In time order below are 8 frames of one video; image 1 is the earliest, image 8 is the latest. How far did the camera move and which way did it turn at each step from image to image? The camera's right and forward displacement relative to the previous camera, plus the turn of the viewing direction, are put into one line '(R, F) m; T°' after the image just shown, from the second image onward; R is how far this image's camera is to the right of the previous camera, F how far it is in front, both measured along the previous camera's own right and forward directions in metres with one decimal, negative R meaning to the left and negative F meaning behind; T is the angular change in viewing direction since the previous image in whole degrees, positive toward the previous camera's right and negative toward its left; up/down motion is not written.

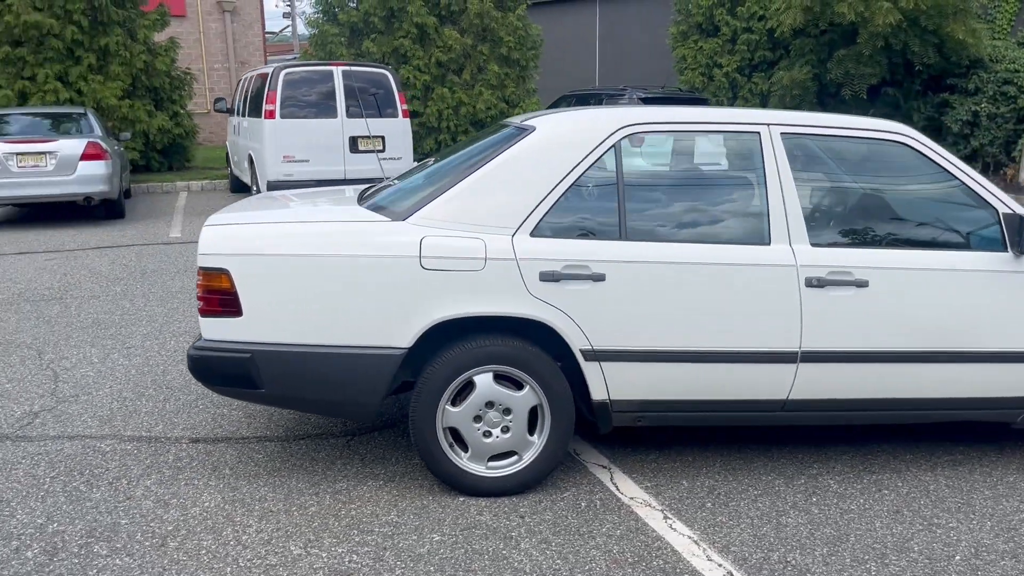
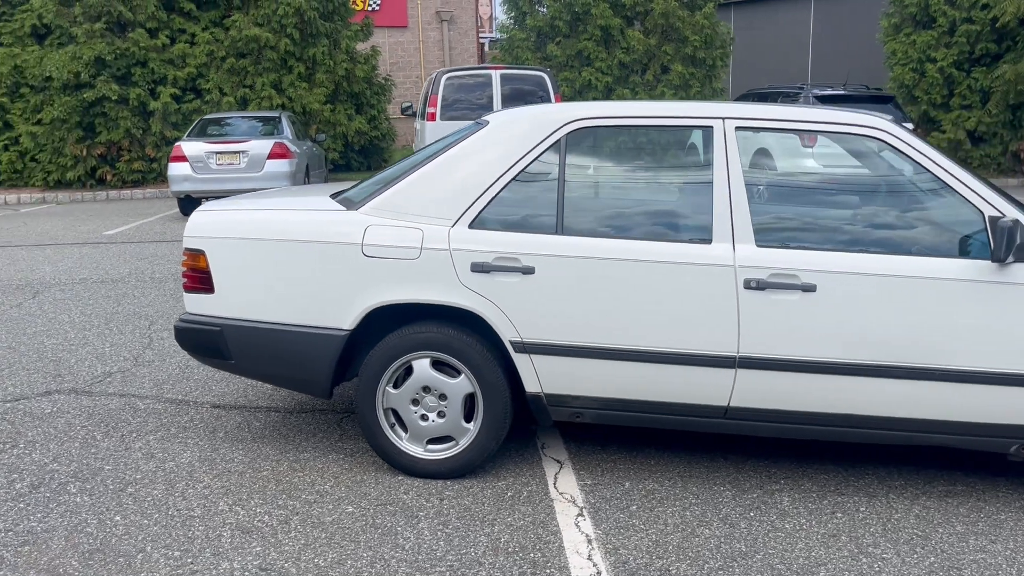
(+1.3, +0.1) m; -15°
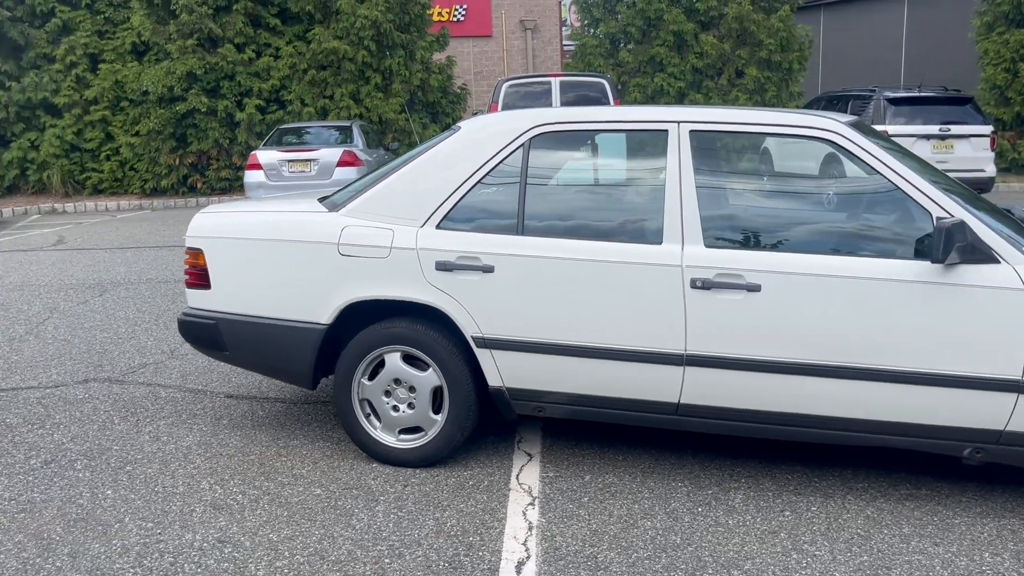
(+0.6, -0.1) m; -6°
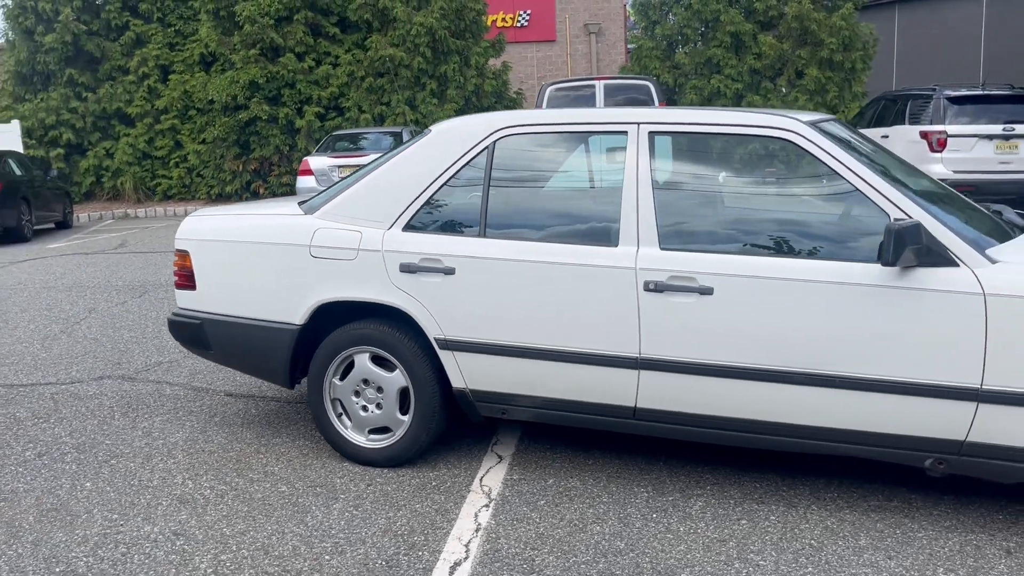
(+0.5, 0.0) m; -5°
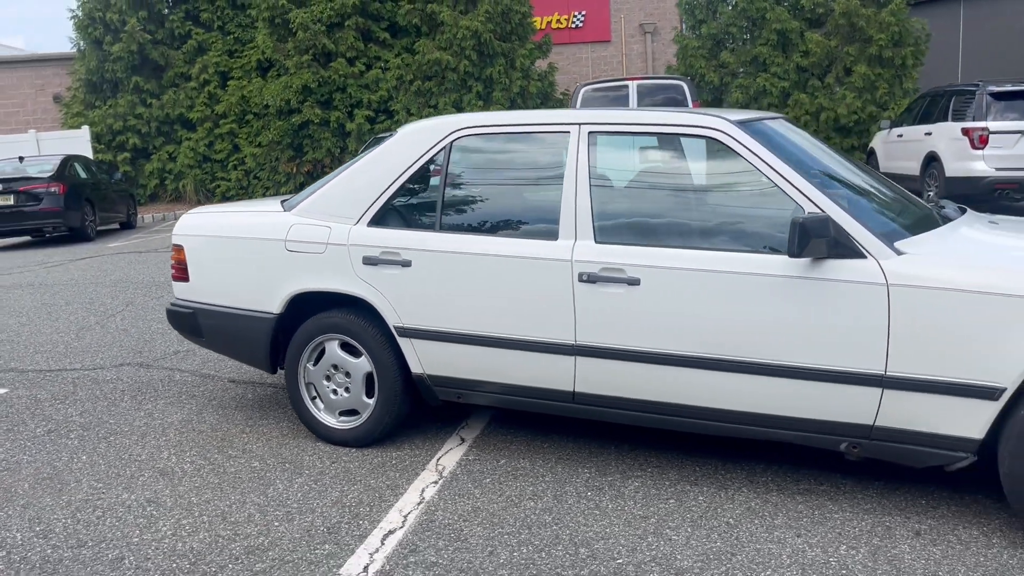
(+0.6, -0.2) m; -4°
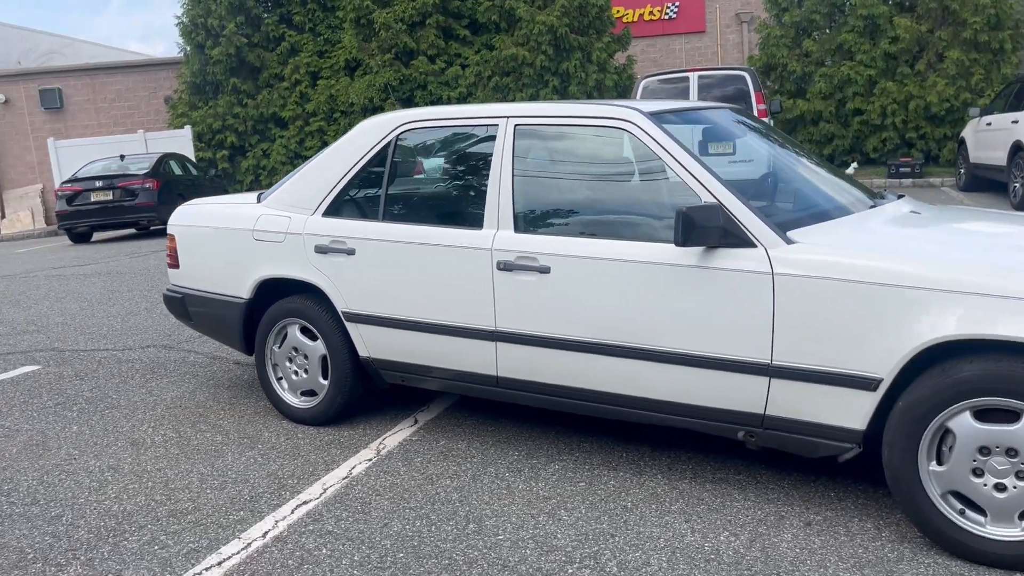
(+0.9, -0.1) m; -7°
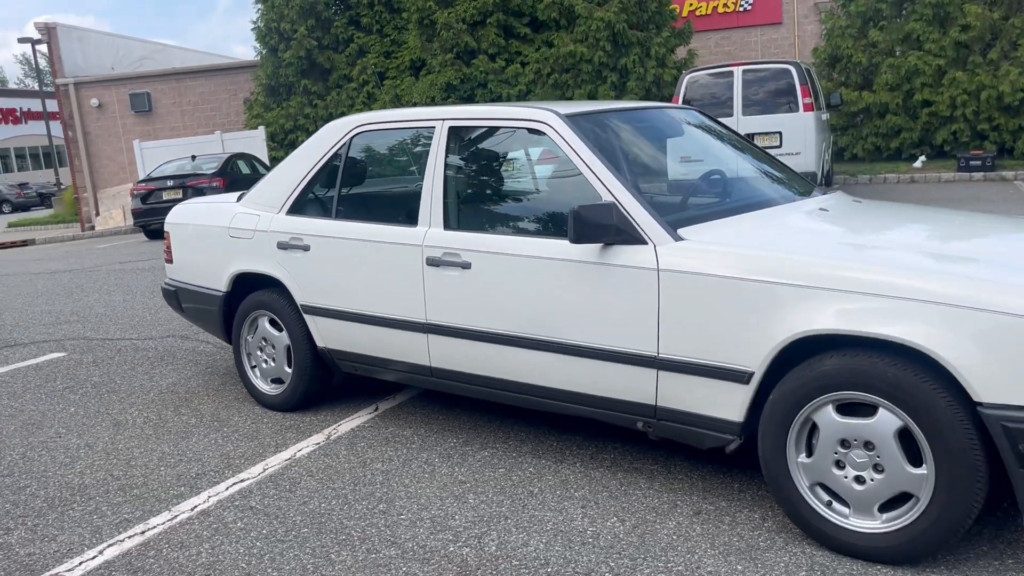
(+0.8, -0.2) m; -6°
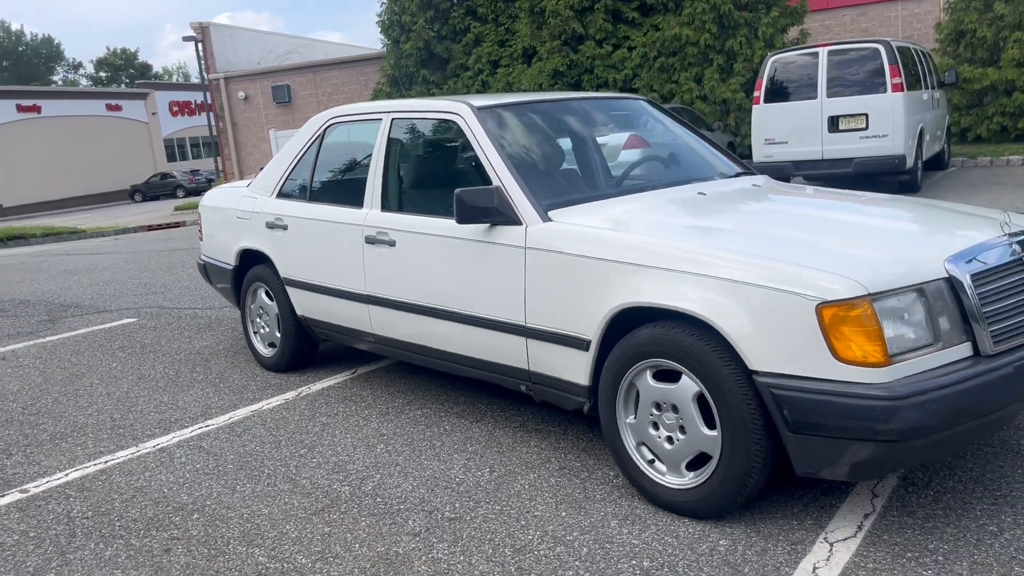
(+1.2, -0.3) m; -10°
